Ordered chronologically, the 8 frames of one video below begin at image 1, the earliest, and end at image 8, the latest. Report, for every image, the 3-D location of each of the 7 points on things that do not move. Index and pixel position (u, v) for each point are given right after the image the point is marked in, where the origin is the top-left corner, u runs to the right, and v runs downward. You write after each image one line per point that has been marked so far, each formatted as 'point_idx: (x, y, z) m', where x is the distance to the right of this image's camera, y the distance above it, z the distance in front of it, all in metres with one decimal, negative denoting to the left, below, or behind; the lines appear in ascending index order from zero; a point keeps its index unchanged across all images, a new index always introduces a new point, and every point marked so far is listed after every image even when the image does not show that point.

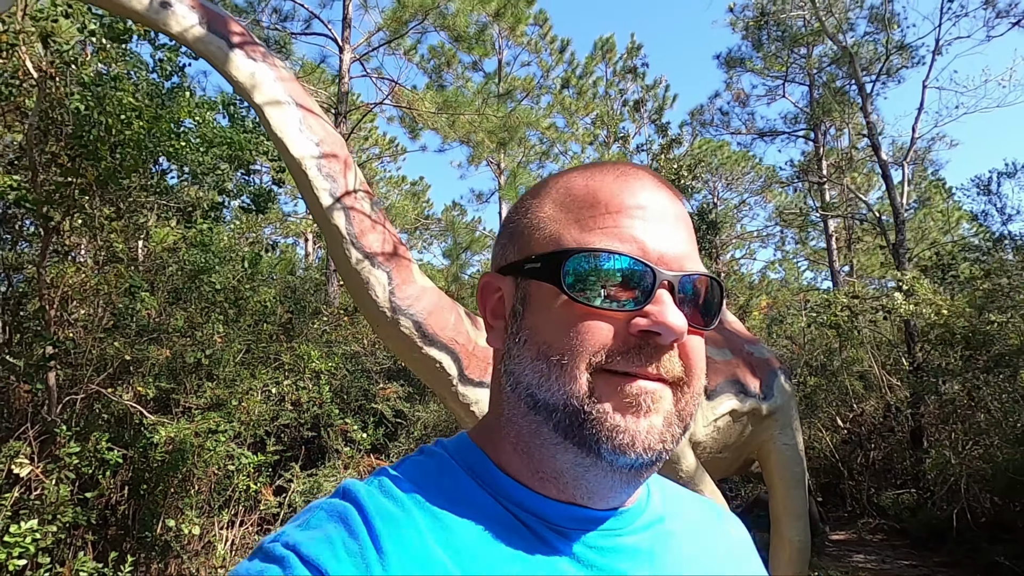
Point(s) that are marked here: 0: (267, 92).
0: (-1.1, +0.9, +3.0) m
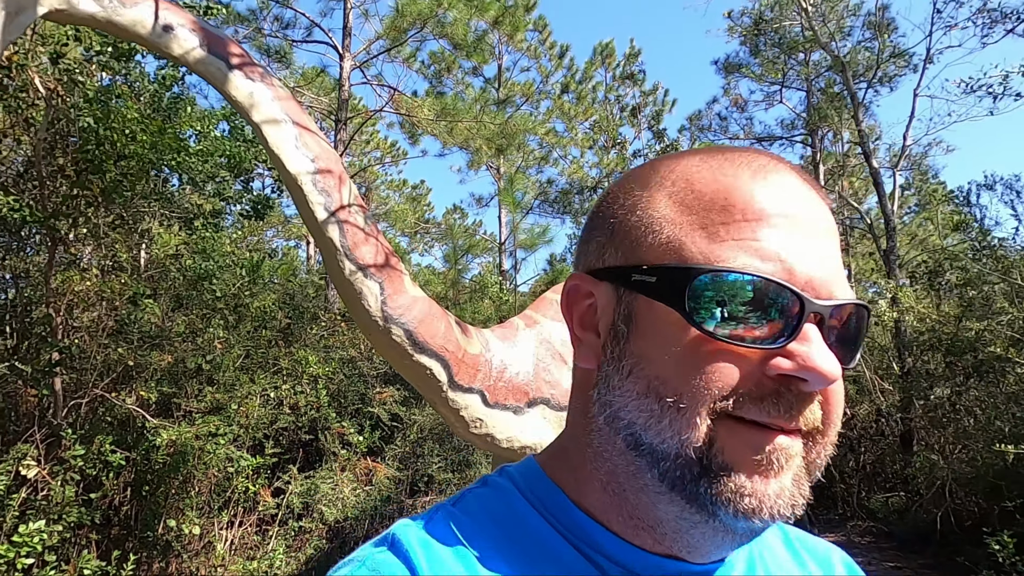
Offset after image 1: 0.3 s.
0: (-1.2, +0.8, +3.1) m
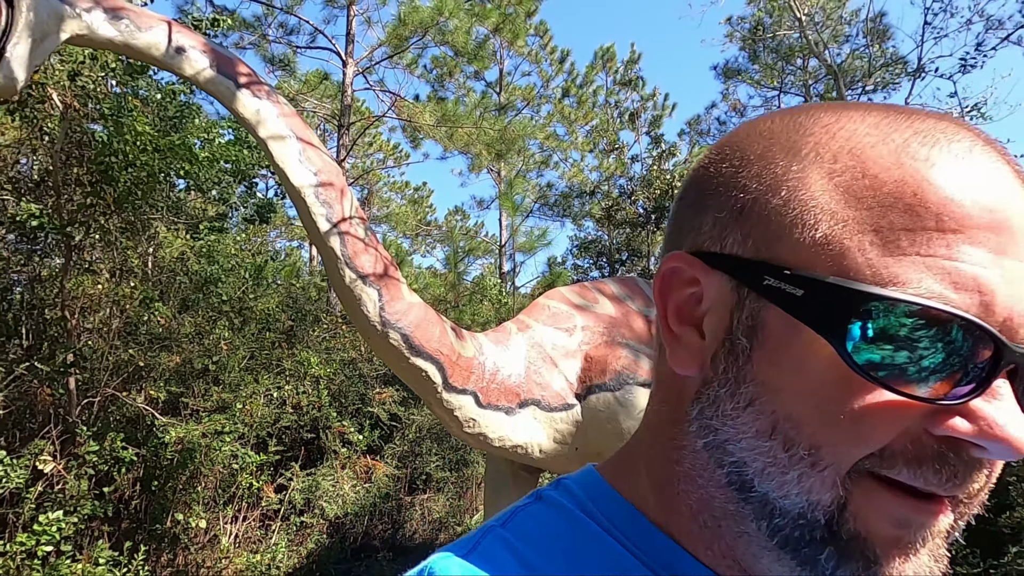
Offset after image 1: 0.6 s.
0: (-1.2, +0.8, +3.3) m
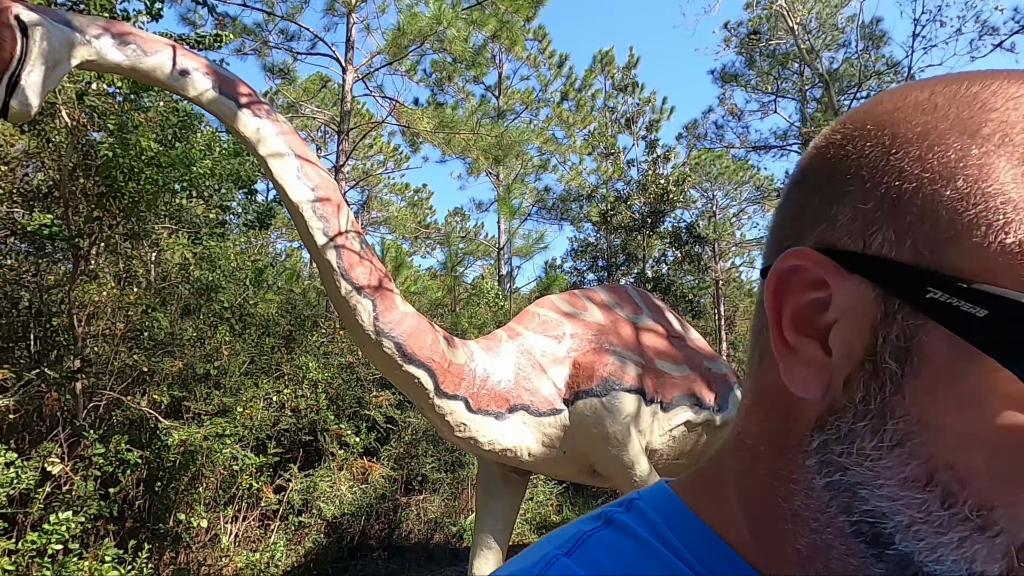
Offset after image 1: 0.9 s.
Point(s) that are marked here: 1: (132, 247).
0: (-1.3, +0.8, +3.5) m
1: (-2.6, +0.3, +4.6) m
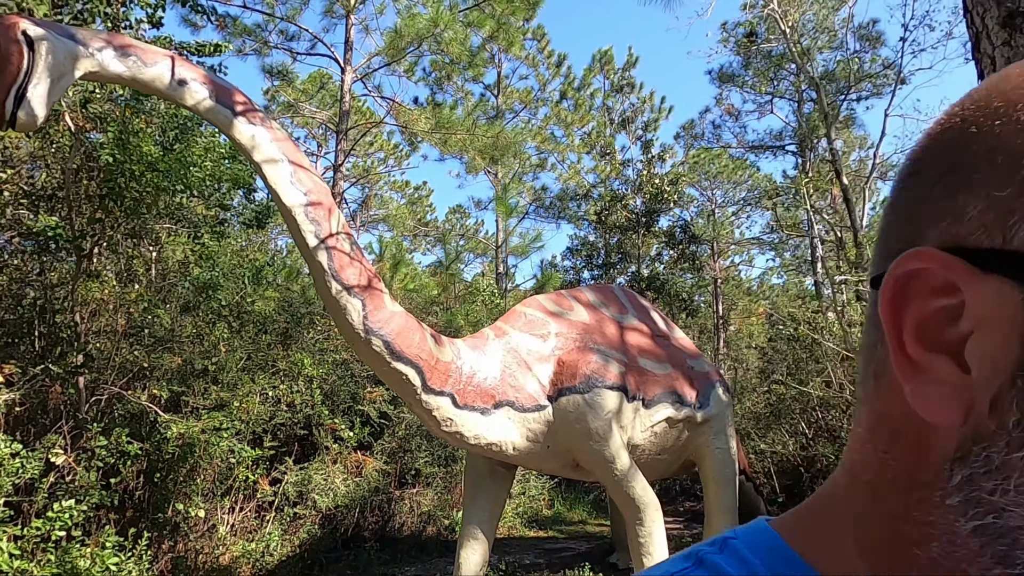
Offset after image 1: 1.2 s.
0: (-1.4, +0.8, +3.7) m
1: (-2.7, +0.3, +4.8) m
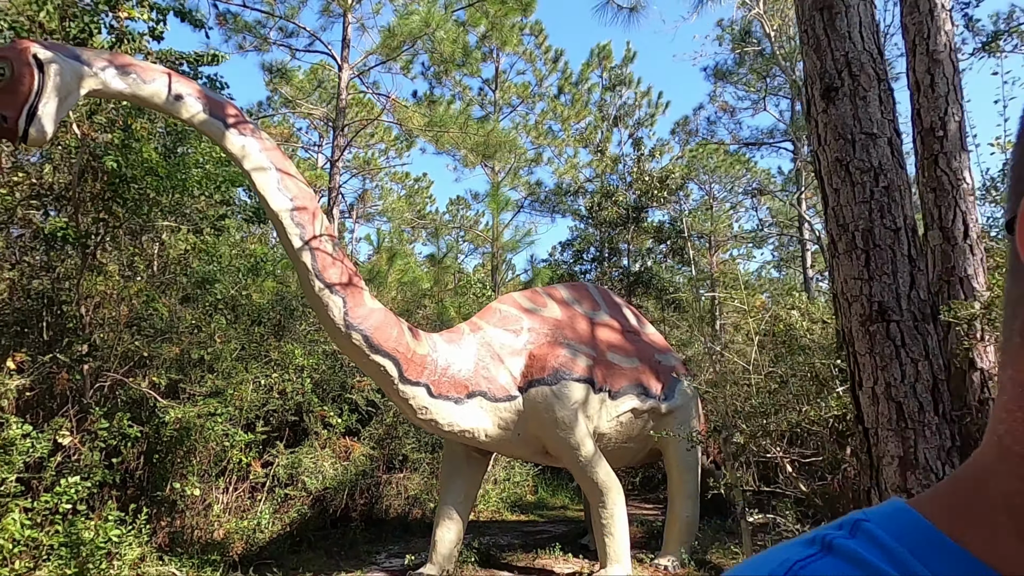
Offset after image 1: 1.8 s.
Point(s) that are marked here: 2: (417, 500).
0: (-1.6, +0.8, +4.0) m
1: (-2.9, +0.3, +5.1) m
2: (-1.0, -2.3, +7.2) m
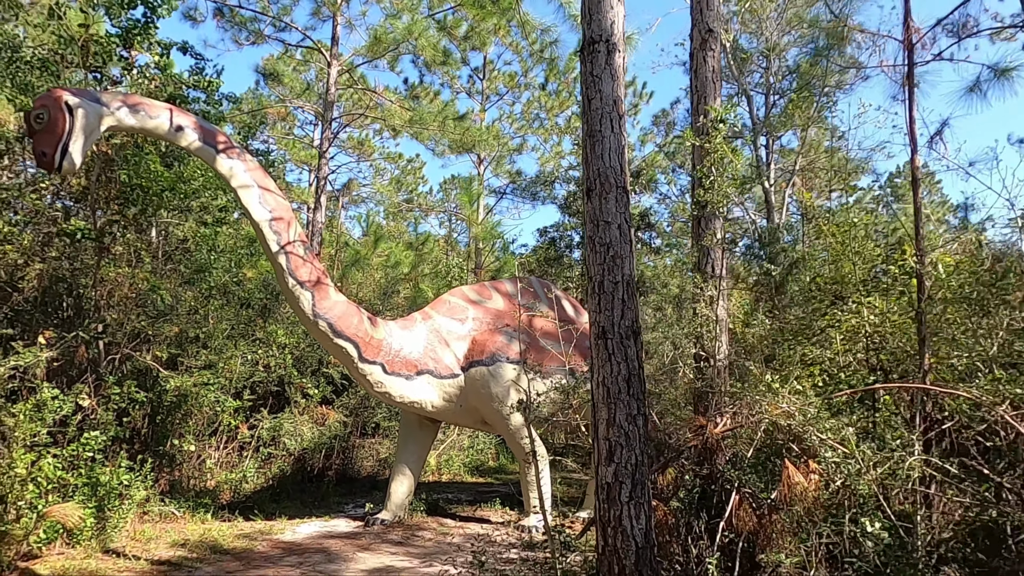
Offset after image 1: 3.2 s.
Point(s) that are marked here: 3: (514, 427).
0: (-2.0, +0.8, +4.9) m
1: (-3.4, +0.5, +6.1) m
2: (-1.6, -2.2, +8.2) m
3: (0.0, -1.2, +5.8) m
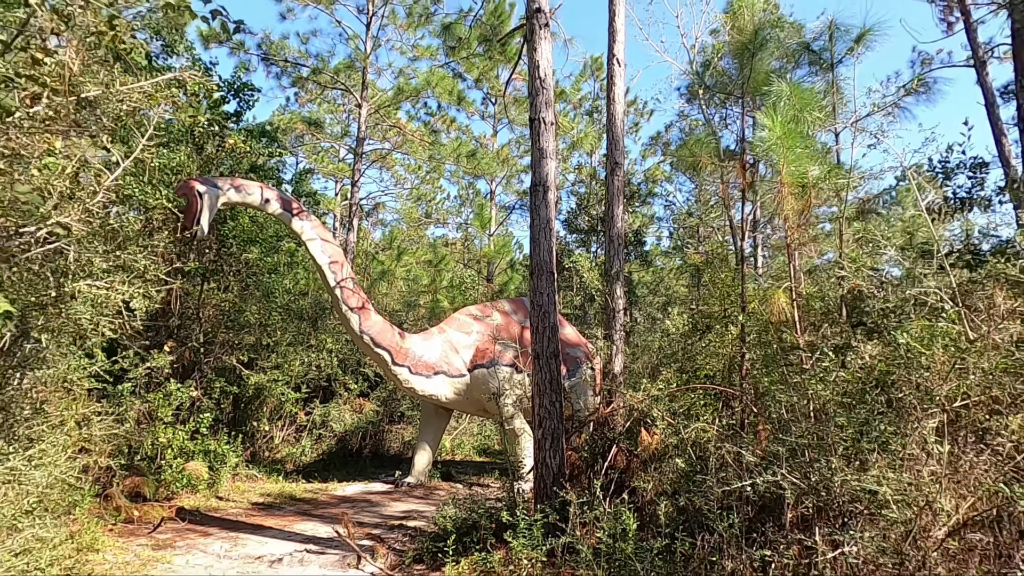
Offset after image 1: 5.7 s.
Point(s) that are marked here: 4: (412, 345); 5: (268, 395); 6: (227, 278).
0: (-2.1, +0.5, +6.9) m
1: (-3.5, +0.2, +8.1) m
2: (-1.6, -2.4, +10.2) m
3: (-0.1, -1.5, +7.7) m
4: (-1.1, -0.7, +7.5) m
5: (-3.0, -1.3, +8.2) m
6: (-3.5, +0.1, +8.1) m
